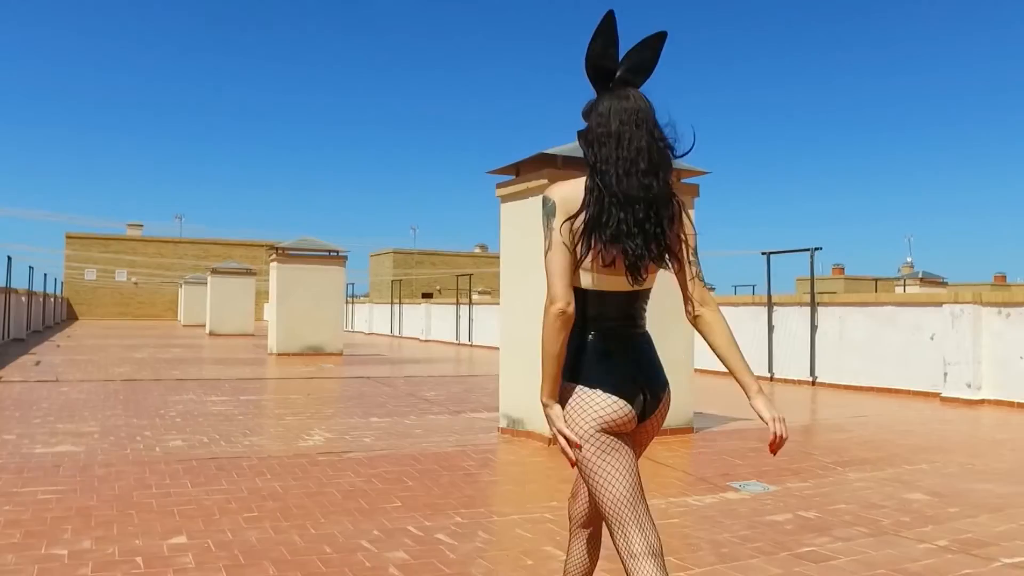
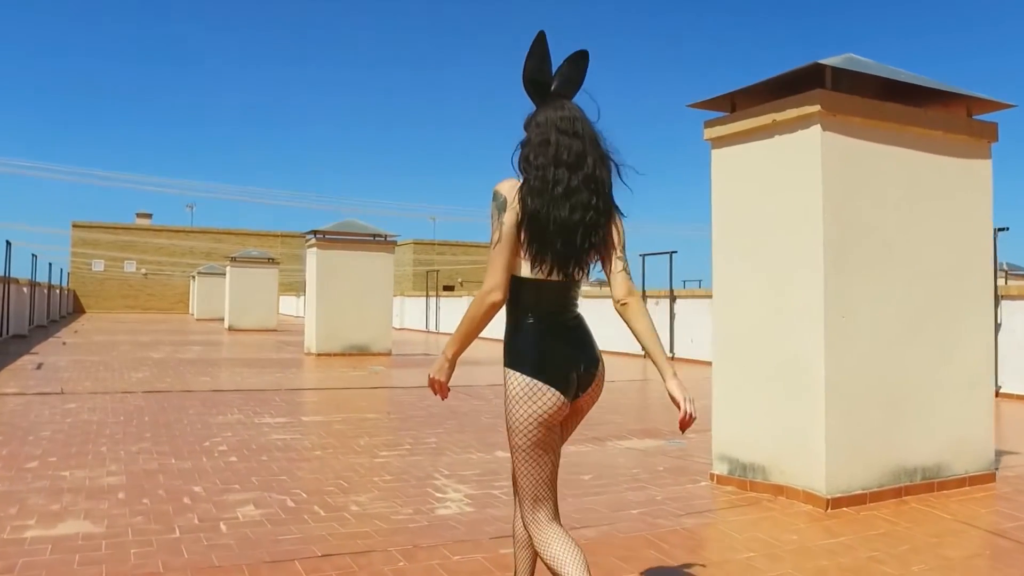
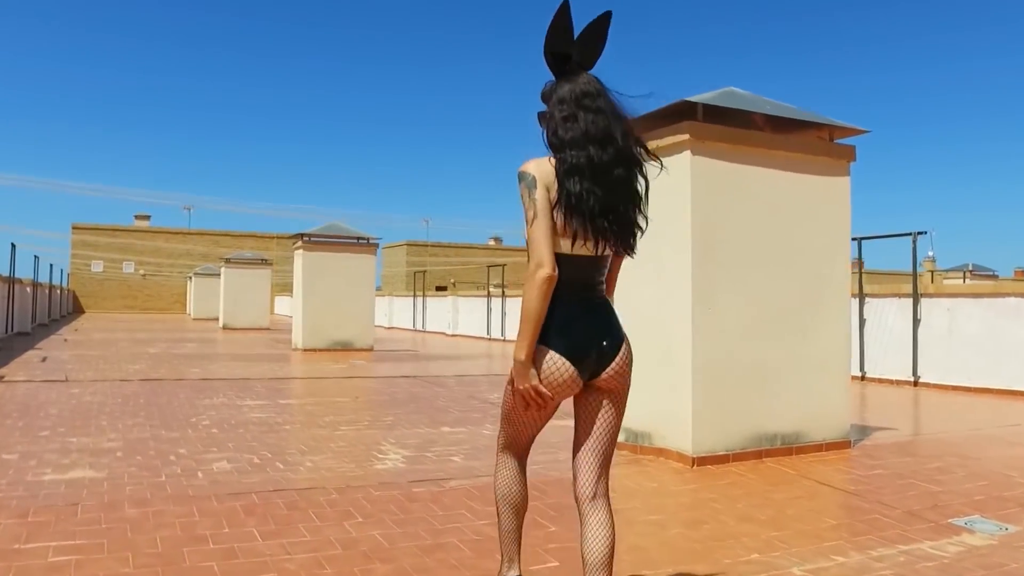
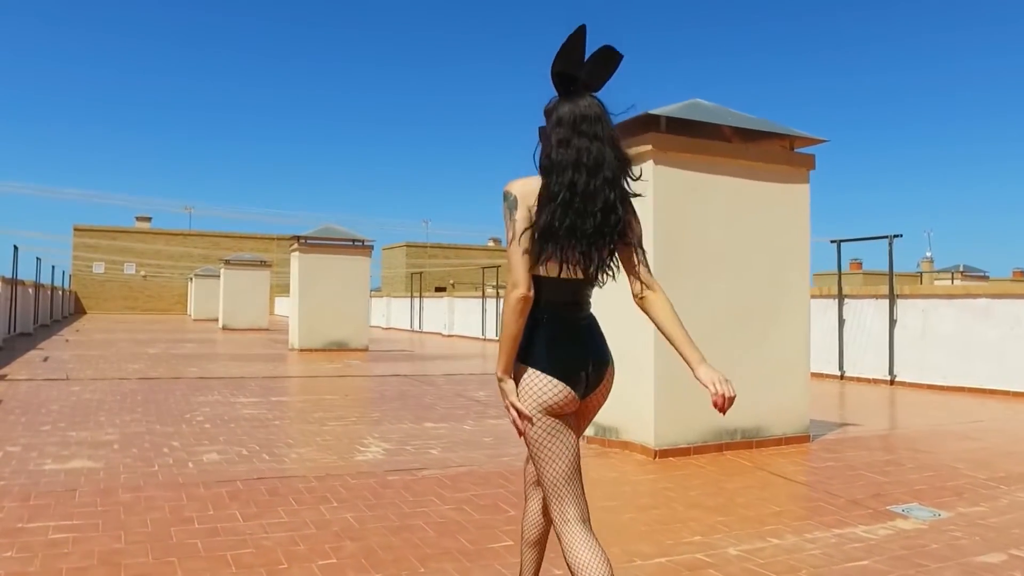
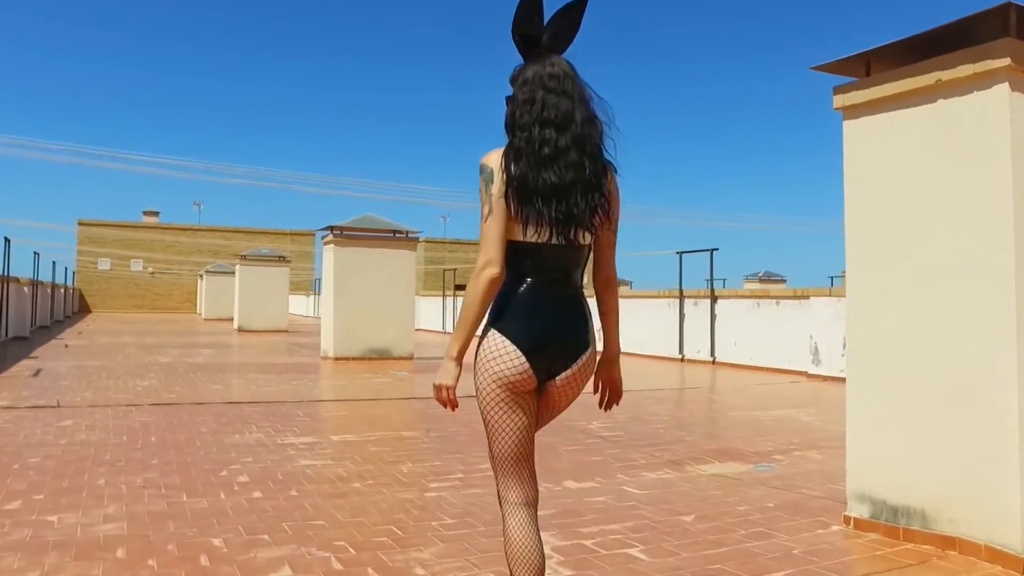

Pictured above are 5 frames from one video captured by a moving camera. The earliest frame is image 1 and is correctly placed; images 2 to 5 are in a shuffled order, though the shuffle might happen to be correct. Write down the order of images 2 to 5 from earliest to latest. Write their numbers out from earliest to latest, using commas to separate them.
4, 3, 2, 5
